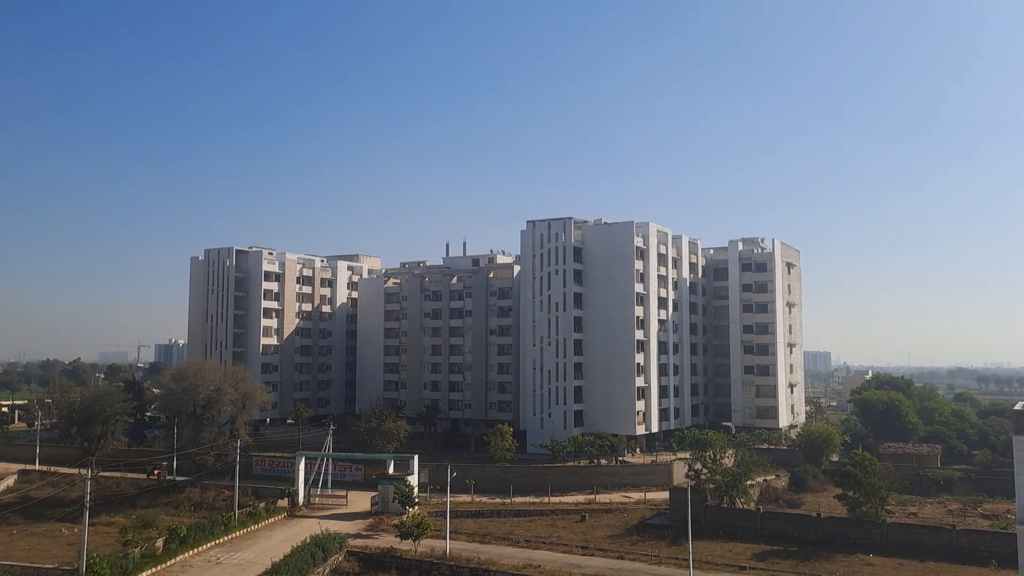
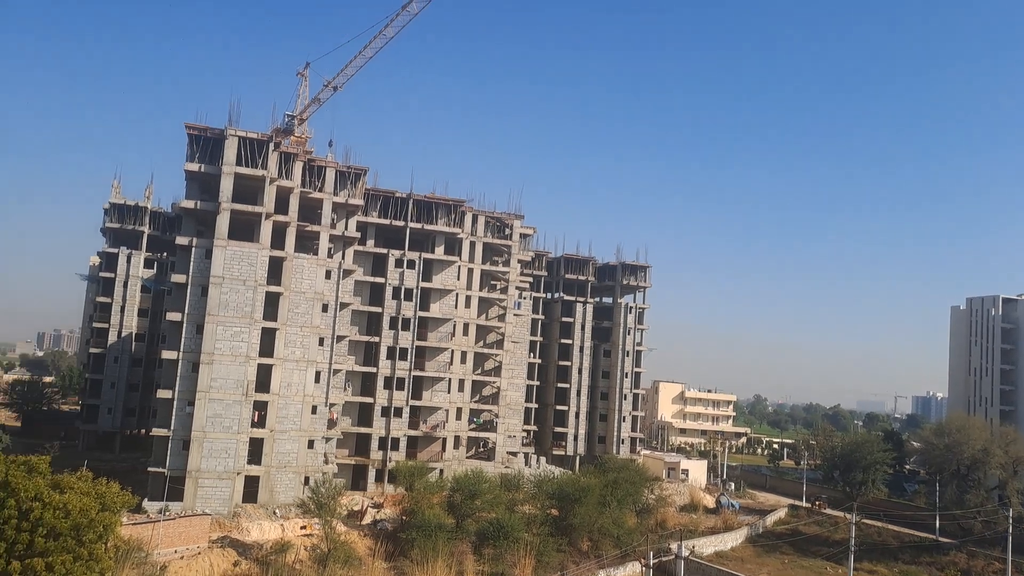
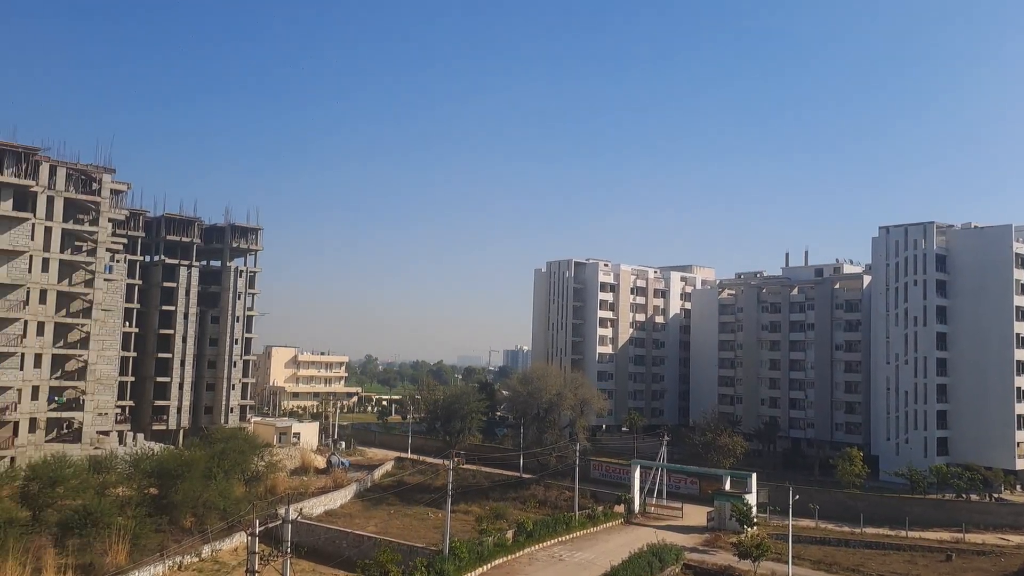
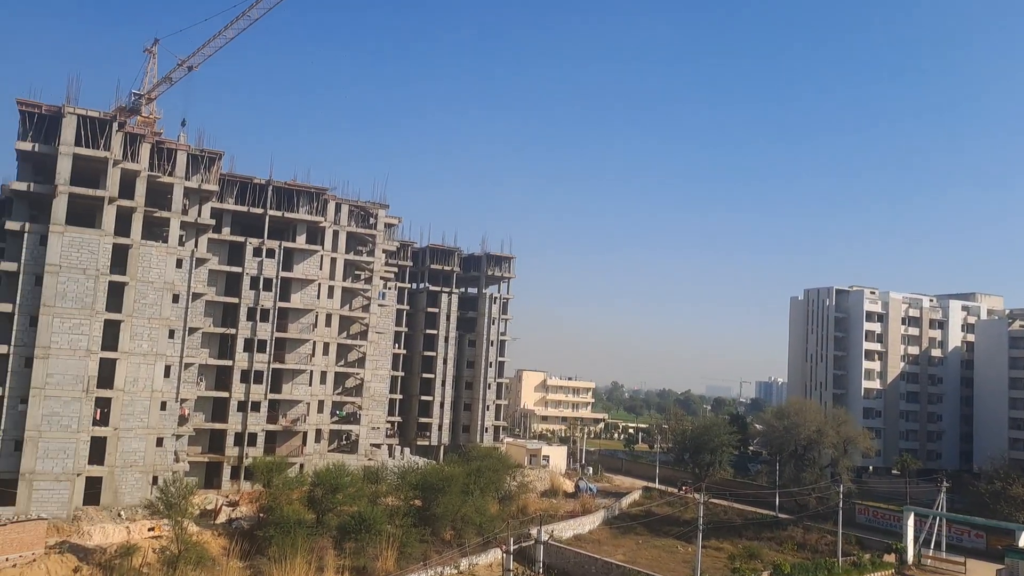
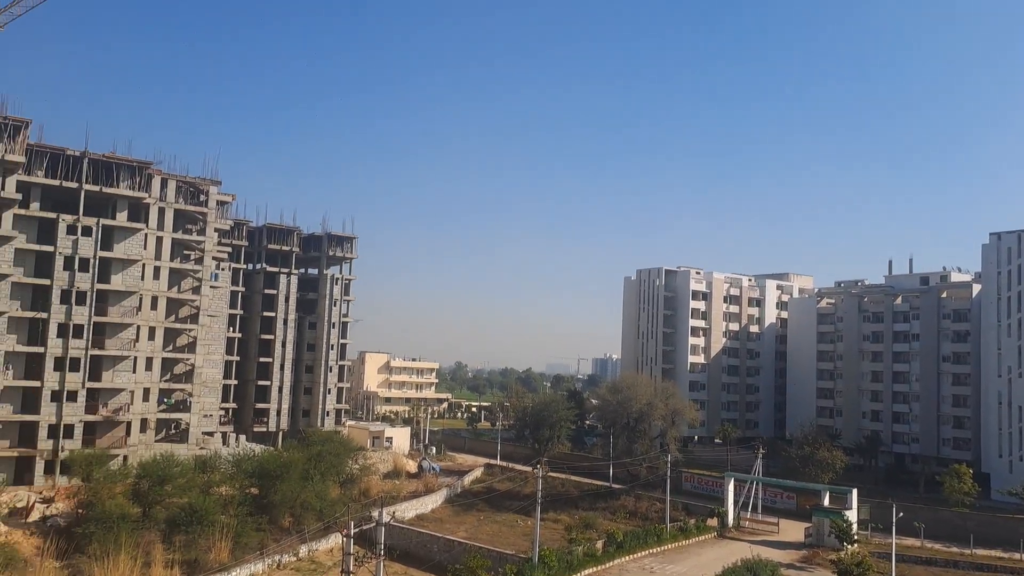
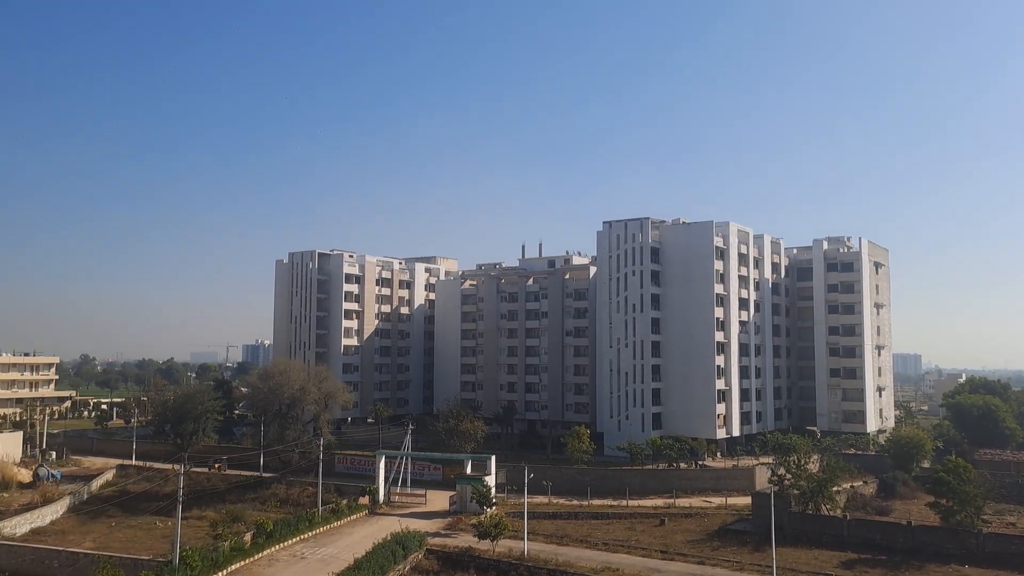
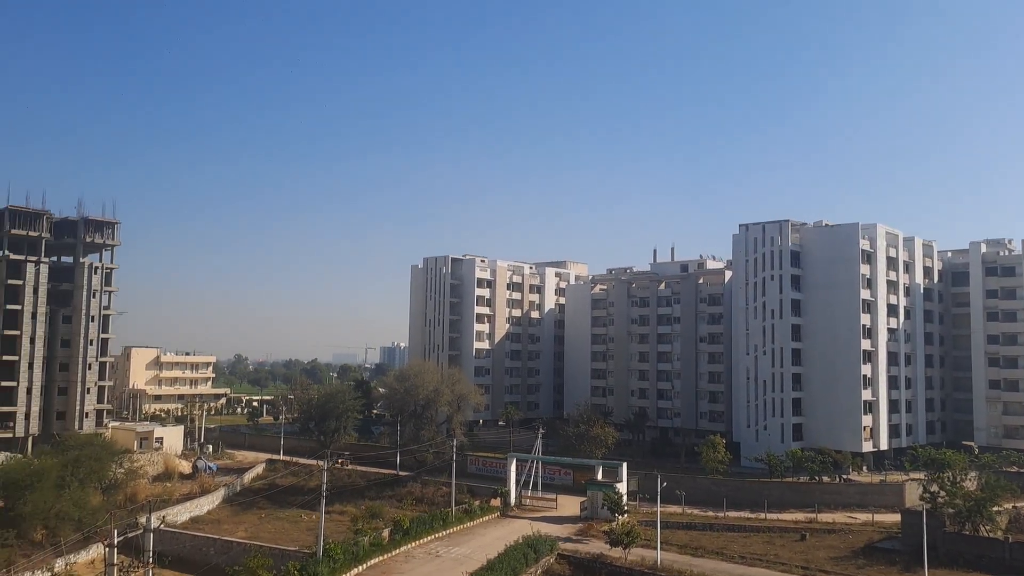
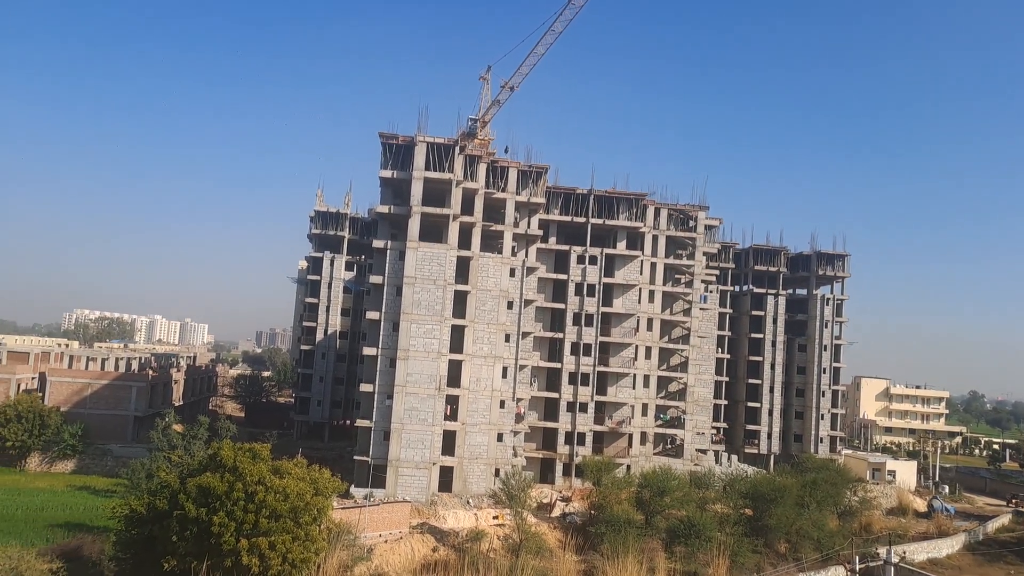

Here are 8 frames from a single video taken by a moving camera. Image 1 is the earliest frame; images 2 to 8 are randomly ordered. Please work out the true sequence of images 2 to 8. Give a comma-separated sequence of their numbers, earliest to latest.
6, 7, 3, 5, 4, 2, 8
